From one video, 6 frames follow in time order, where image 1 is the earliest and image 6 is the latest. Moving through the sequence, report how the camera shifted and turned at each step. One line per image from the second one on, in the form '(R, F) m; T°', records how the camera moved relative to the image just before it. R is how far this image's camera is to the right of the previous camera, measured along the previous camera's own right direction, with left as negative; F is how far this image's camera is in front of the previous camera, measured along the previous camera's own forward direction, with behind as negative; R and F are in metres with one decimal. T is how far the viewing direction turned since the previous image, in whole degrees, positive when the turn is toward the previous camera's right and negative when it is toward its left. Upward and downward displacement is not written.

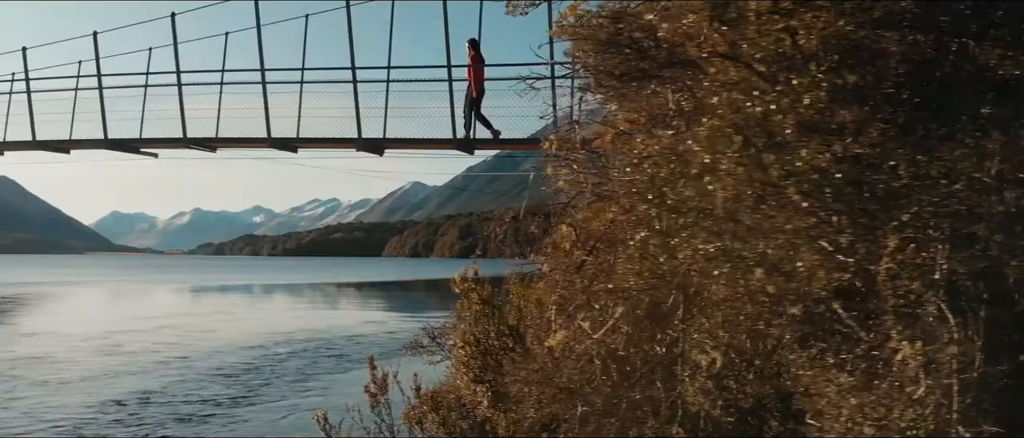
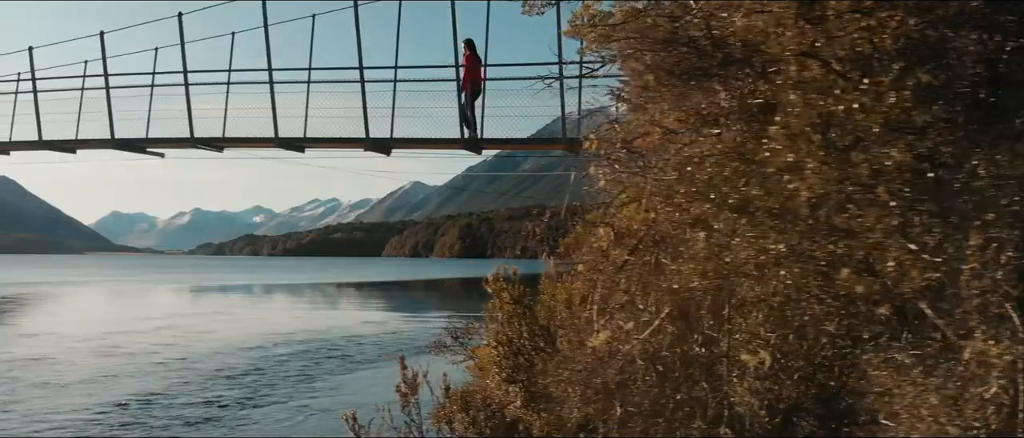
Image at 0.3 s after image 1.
(-0.2, 0.0) m; 0°
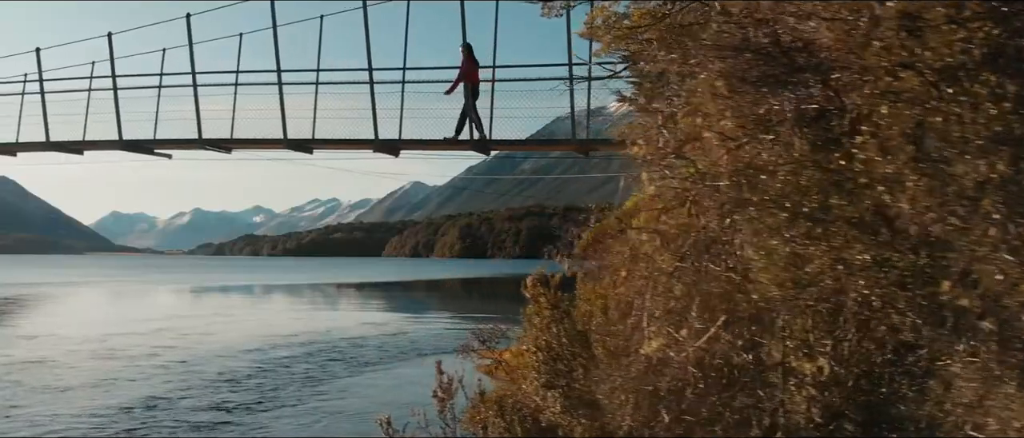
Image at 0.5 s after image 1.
(-0.2, 0.0) m; 0°
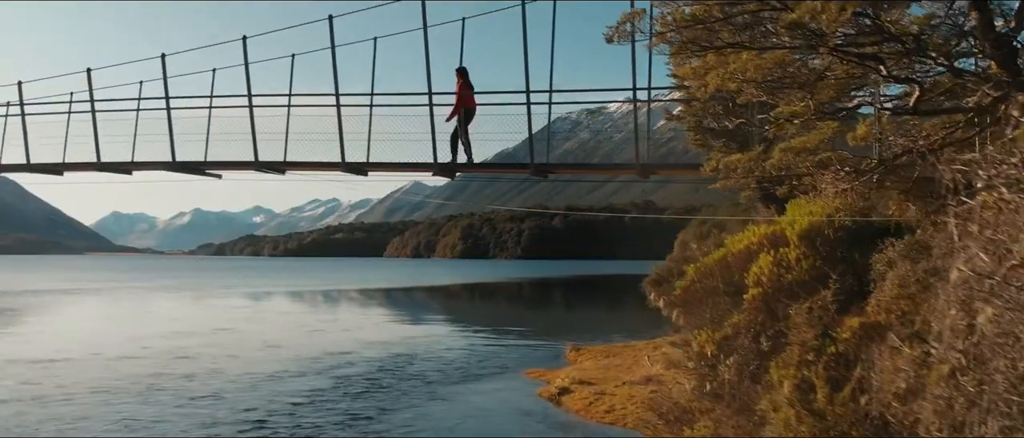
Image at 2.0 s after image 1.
(-1.5, +0.1) m; 0°
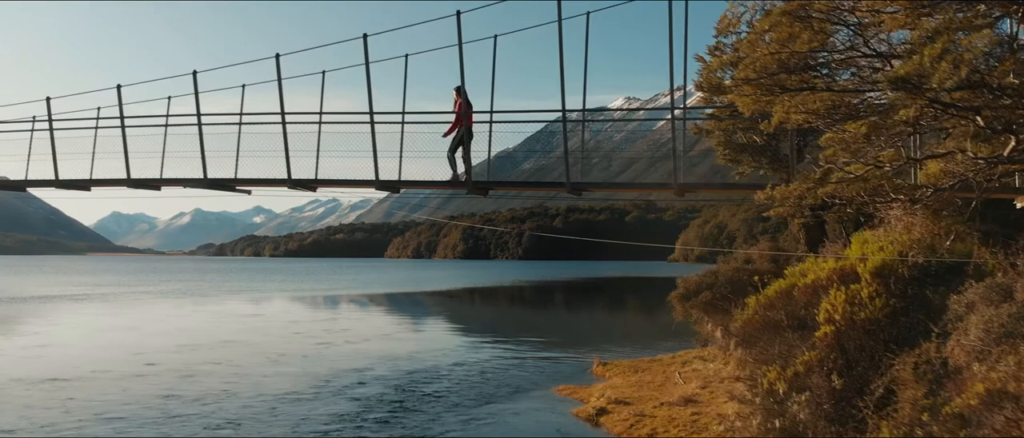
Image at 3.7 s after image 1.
(-0.9, +0.1) m; 0°
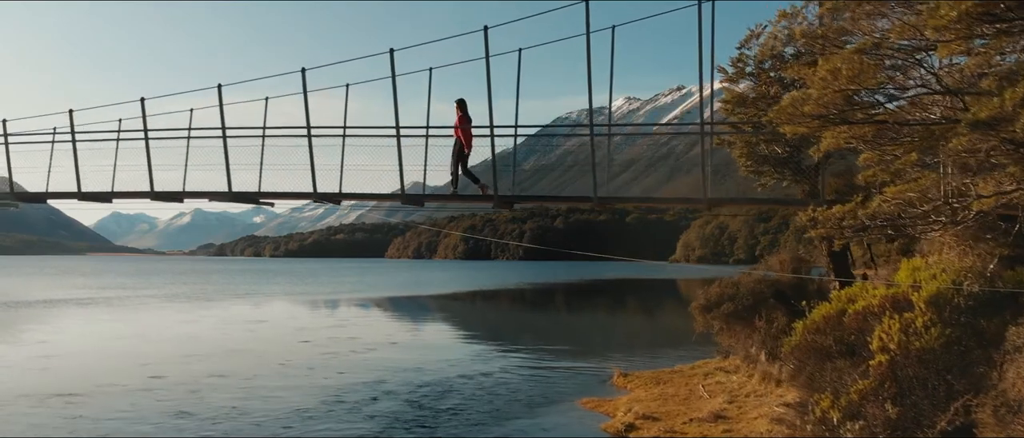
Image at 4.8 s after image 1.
(-0.7, 0.0) m; 0°
